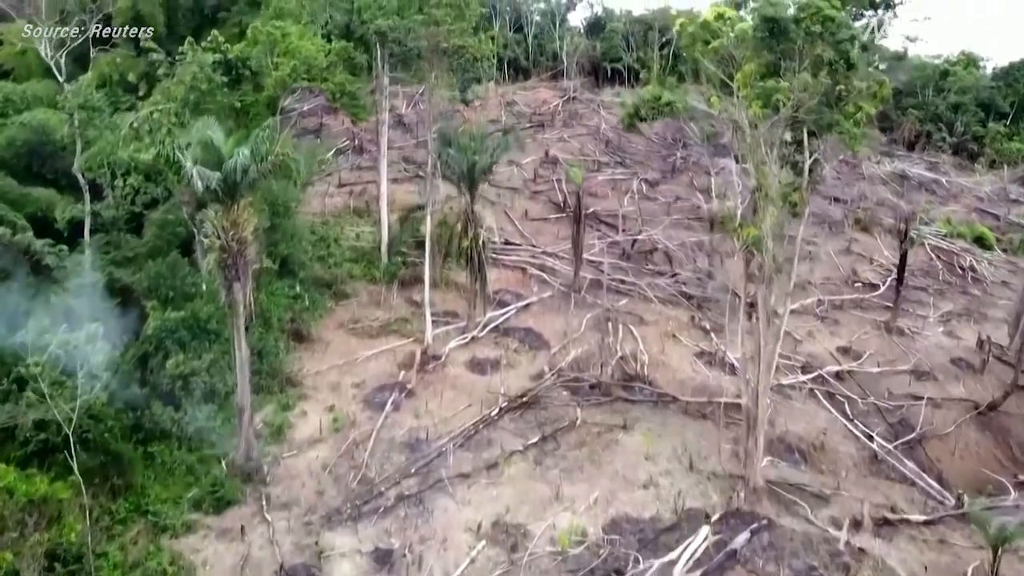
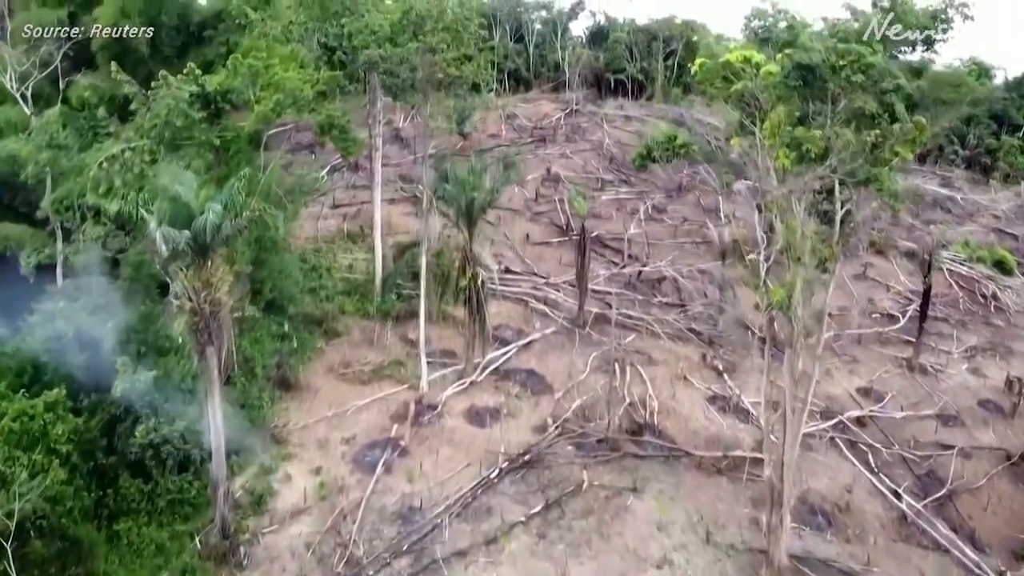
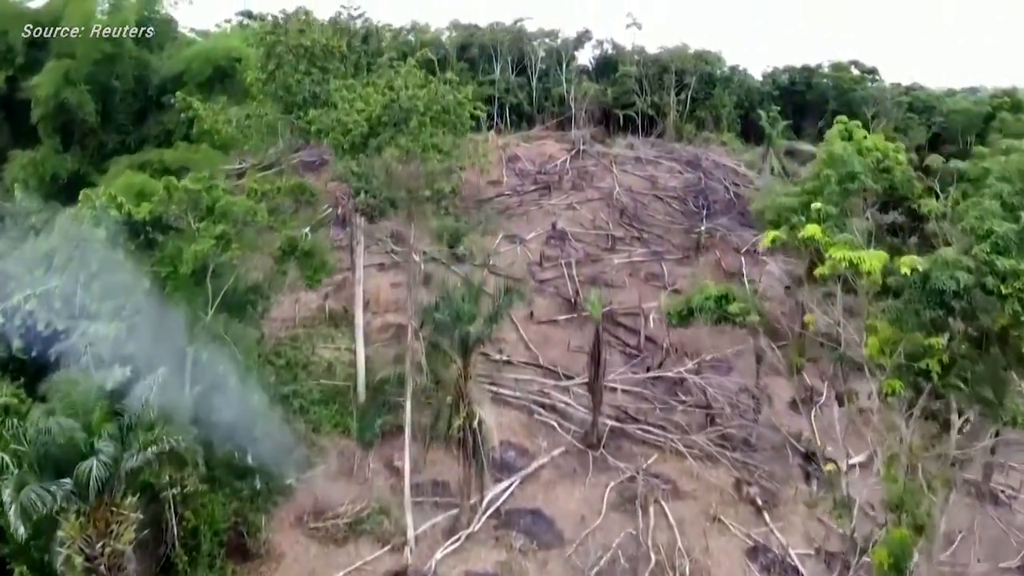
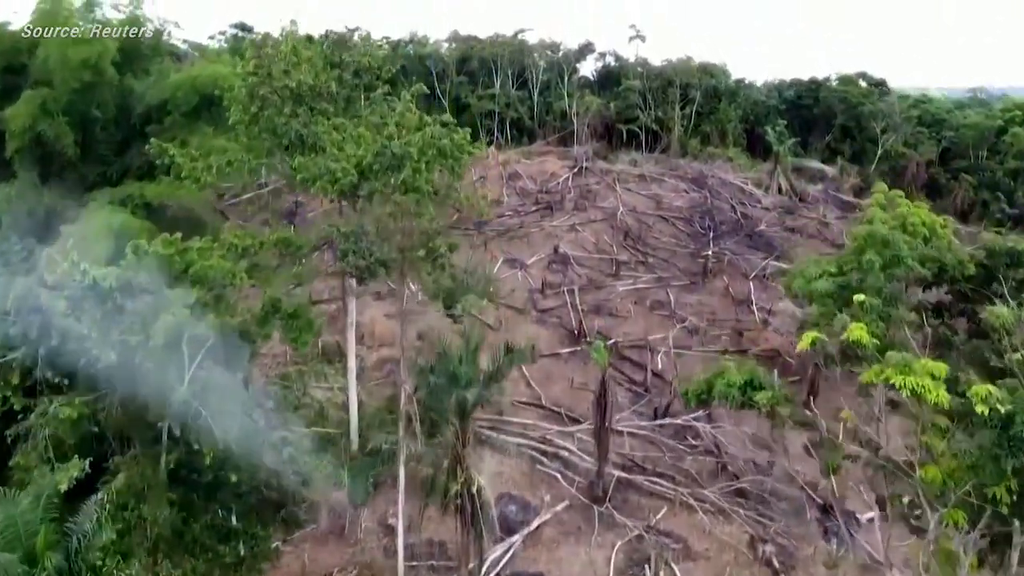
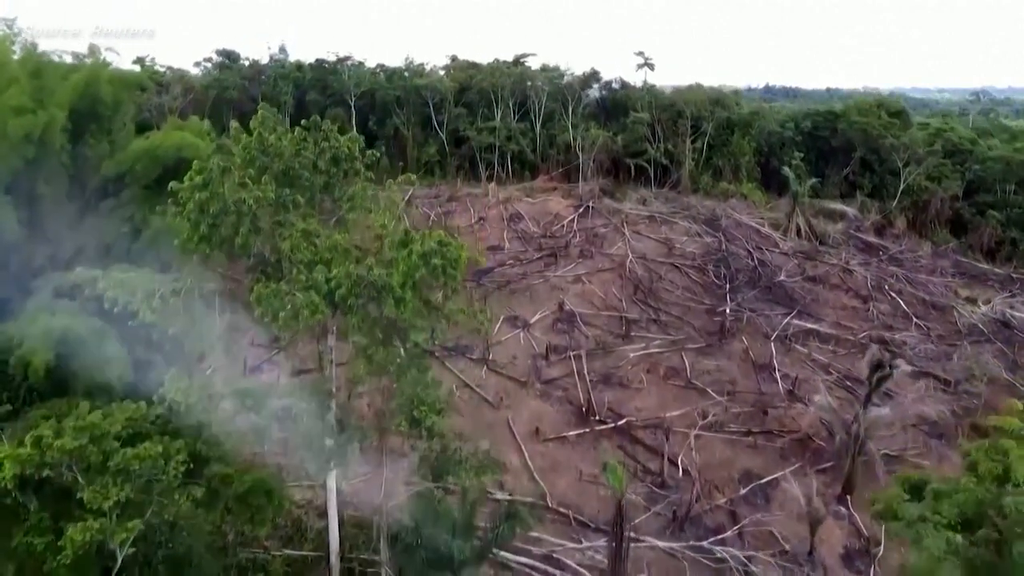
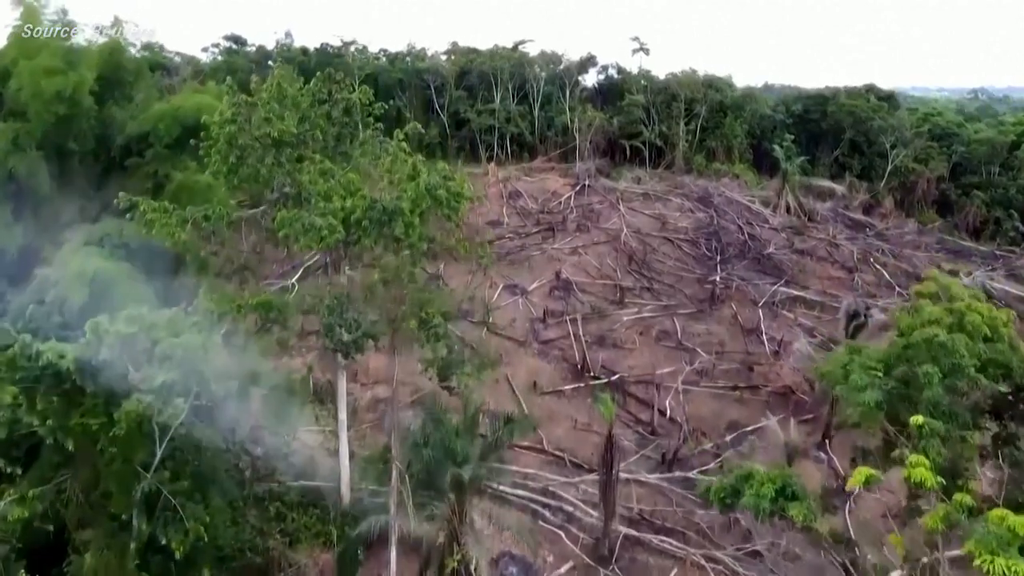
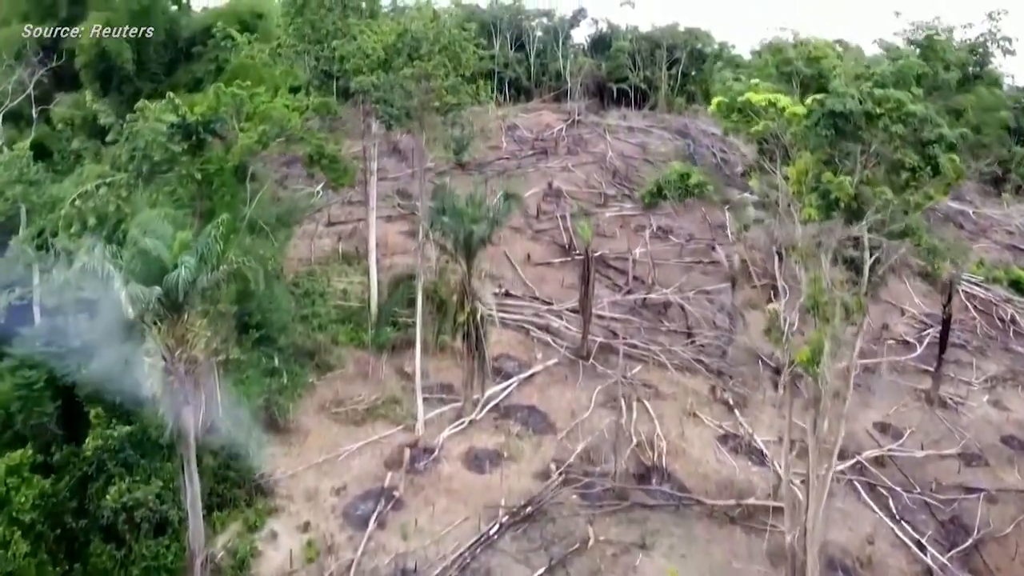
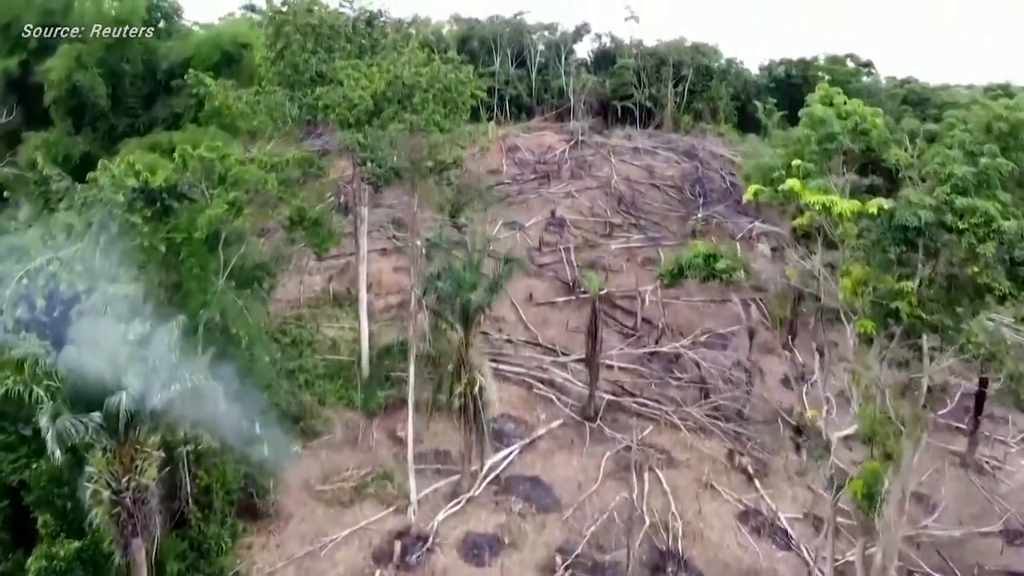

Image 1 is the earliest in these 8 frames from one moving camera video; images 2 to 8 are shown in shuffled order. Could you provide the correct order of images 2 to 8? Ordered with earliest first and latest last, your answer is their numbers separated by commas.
2, 7, 8, 3, 4, 6, 5
